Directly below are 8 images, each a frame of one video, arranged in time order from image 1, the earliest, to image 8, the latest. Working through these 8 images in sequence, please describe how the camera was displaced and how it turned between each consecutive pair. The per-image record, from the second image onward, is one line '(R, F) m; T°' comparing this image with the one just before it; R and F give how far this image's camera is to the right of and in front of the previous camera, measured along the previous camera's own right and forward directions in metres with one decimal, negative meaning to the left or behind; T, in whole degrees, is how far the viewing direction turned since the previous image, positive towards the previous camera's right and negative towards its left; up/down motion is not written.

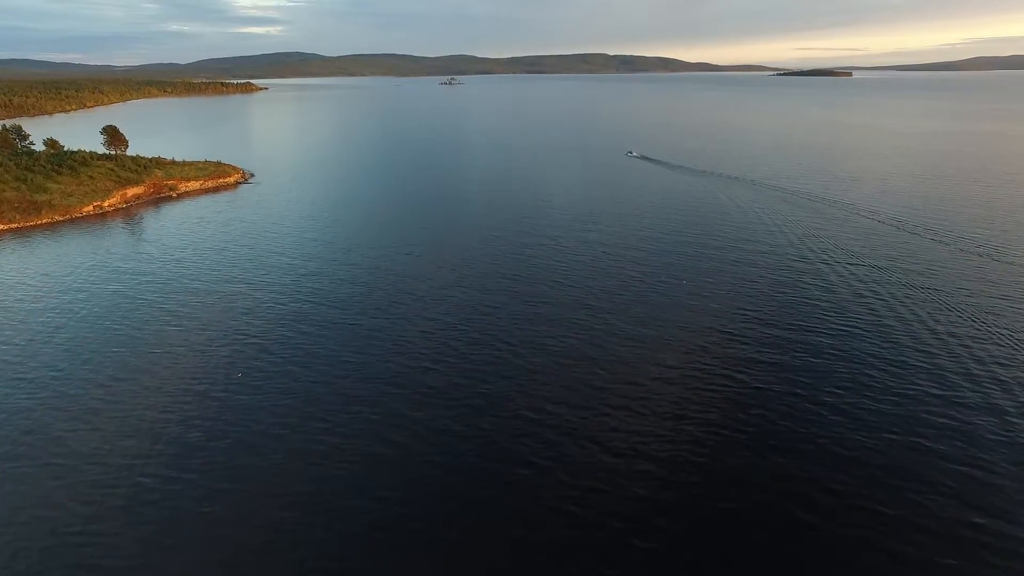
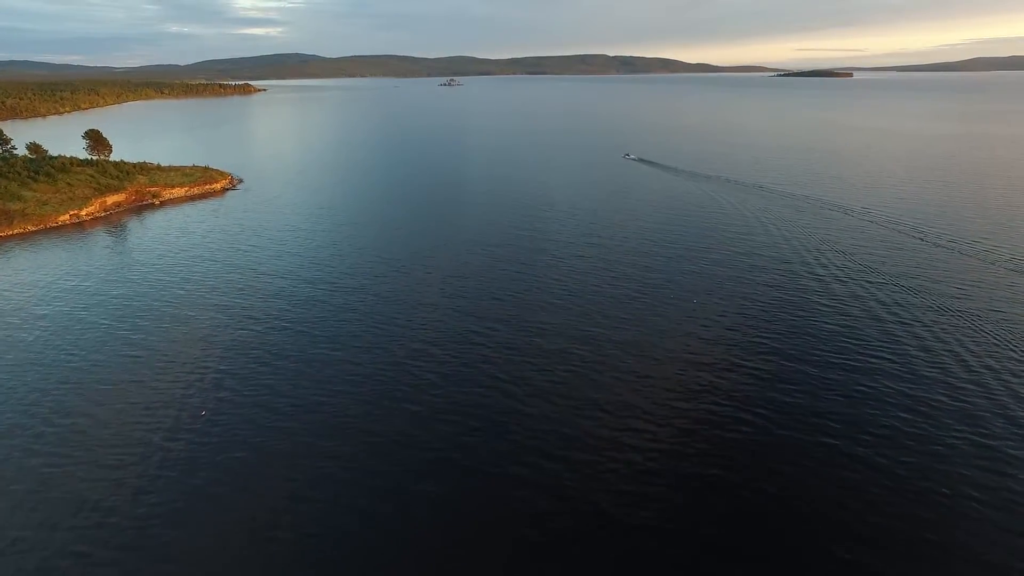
(+0.4, +3.5) m; 0°
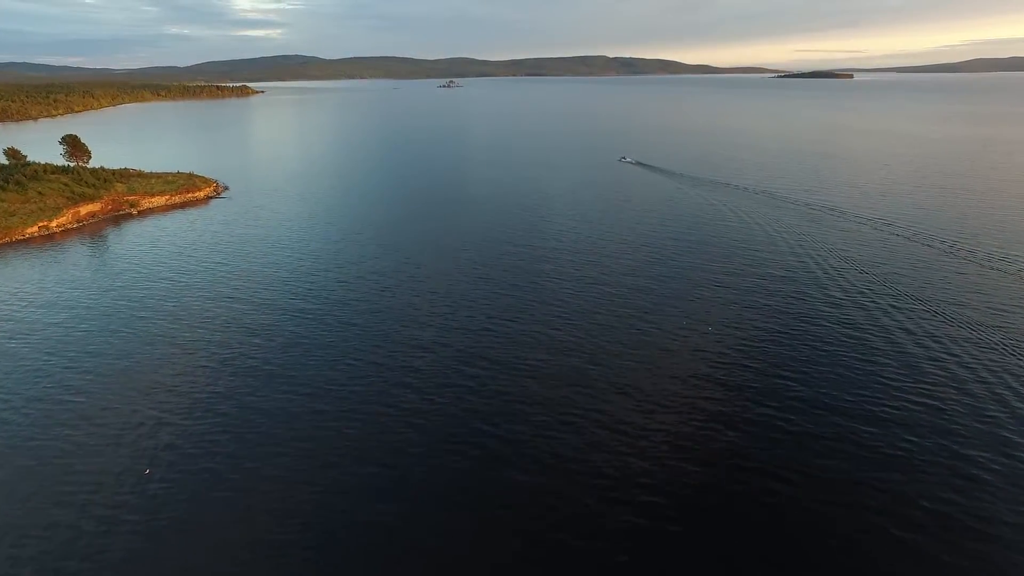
(+0.4, +4.2) m; 0°
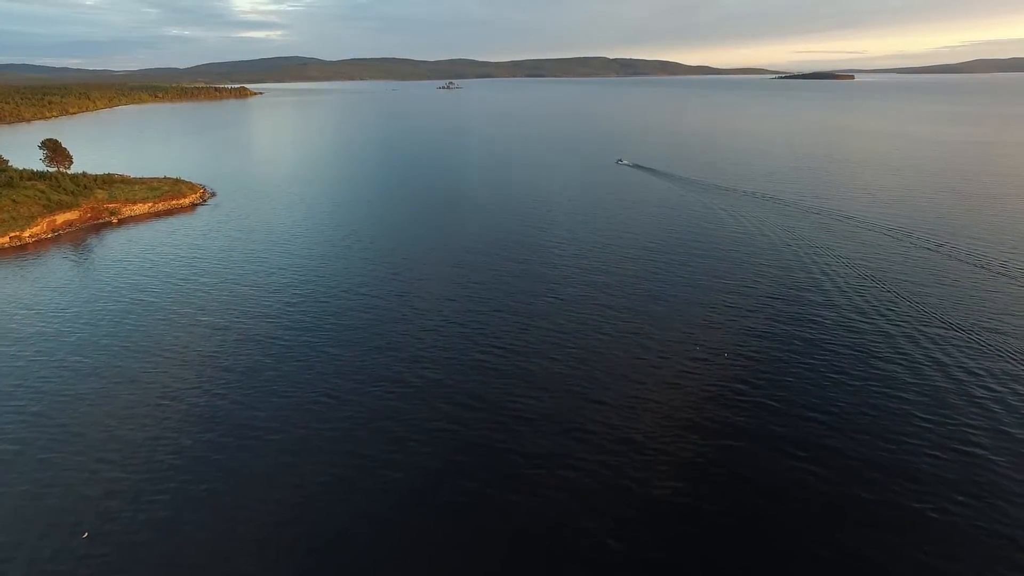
(+0.3, +3.6) m; 0°
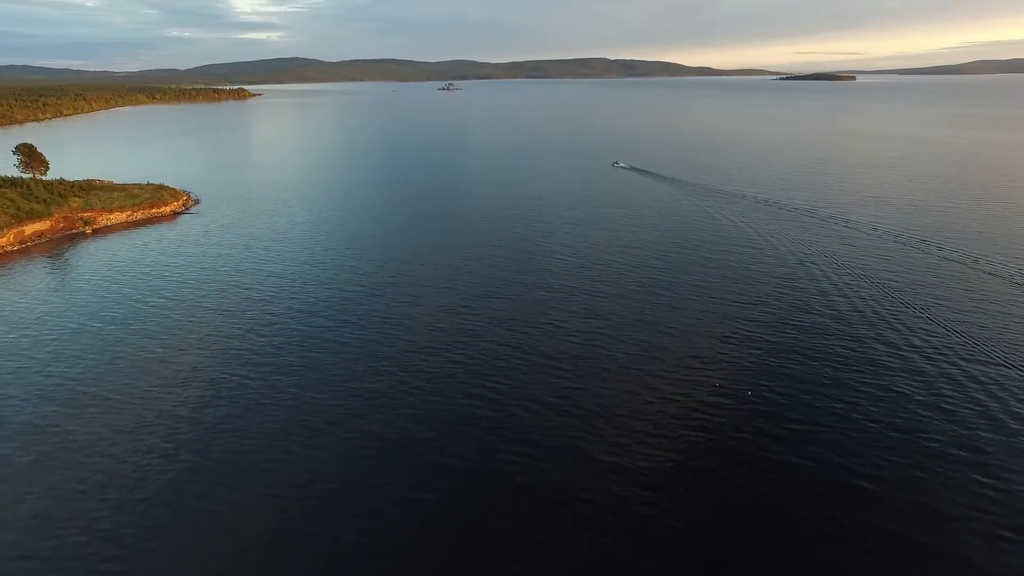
(+0.3, +4.3) m; 0°
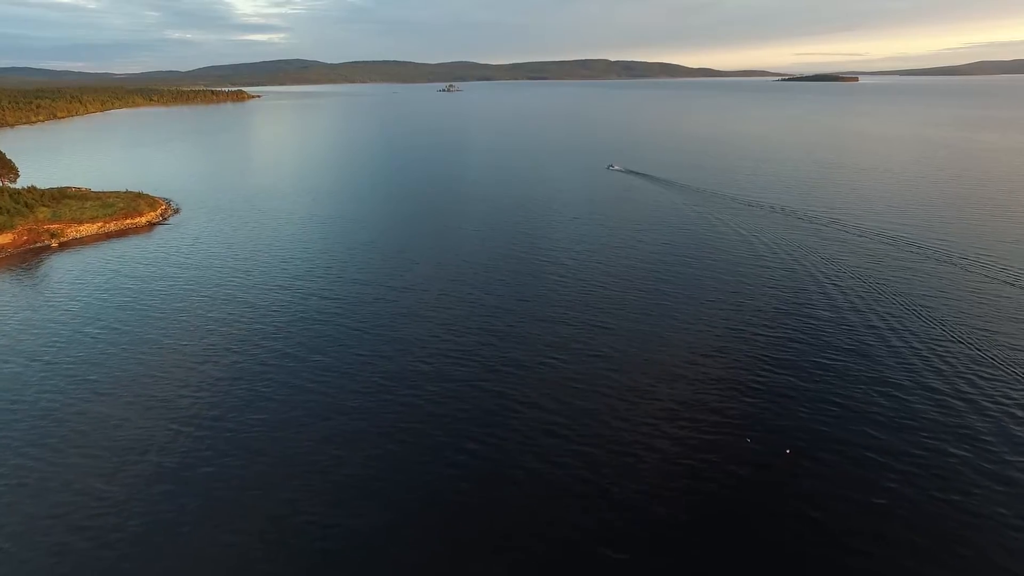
(+0.4, +5.1) m; 0°
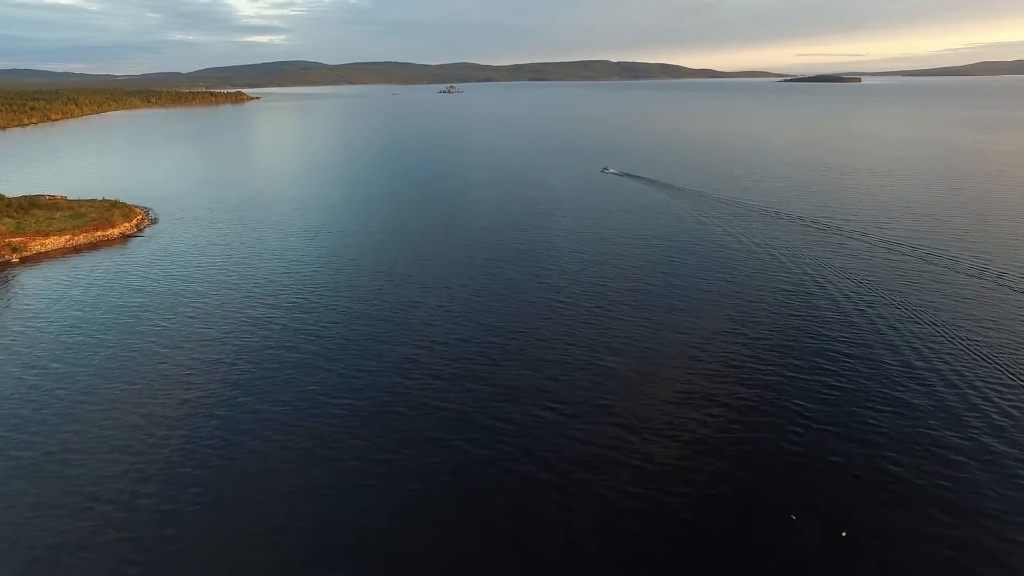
(+0.3, +5.2) m; 0°
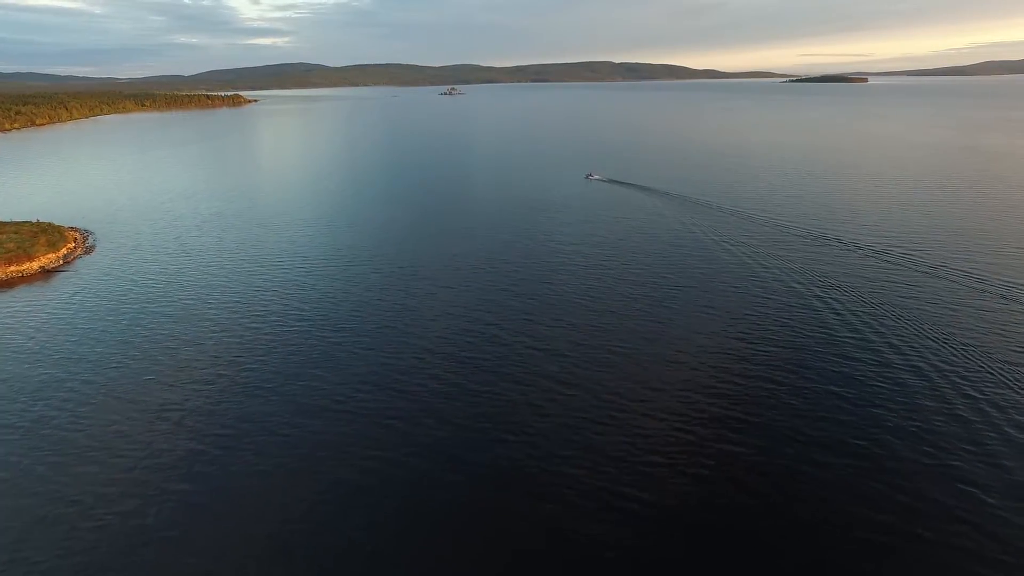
(+0.9, +12.0) m; 0°
